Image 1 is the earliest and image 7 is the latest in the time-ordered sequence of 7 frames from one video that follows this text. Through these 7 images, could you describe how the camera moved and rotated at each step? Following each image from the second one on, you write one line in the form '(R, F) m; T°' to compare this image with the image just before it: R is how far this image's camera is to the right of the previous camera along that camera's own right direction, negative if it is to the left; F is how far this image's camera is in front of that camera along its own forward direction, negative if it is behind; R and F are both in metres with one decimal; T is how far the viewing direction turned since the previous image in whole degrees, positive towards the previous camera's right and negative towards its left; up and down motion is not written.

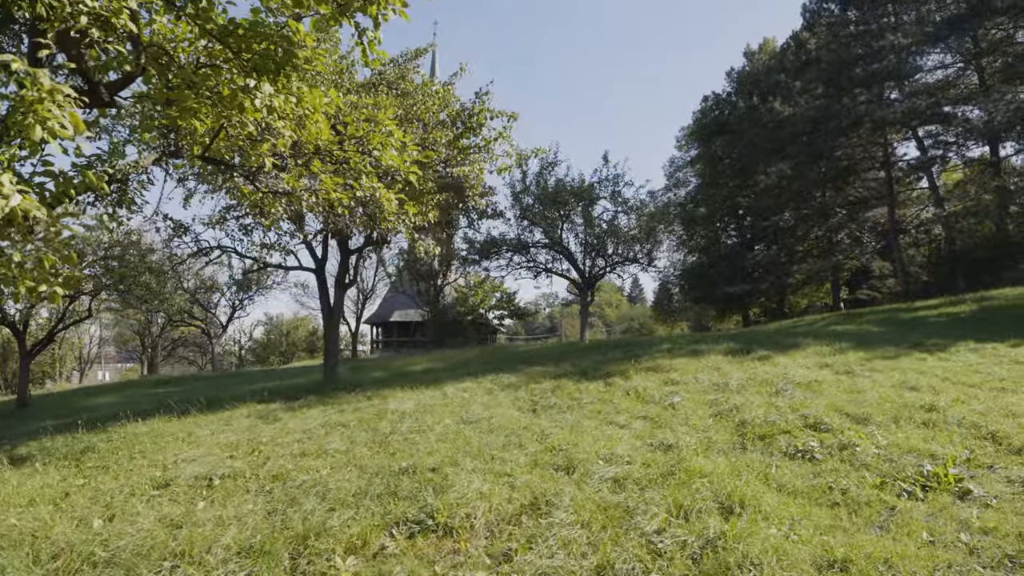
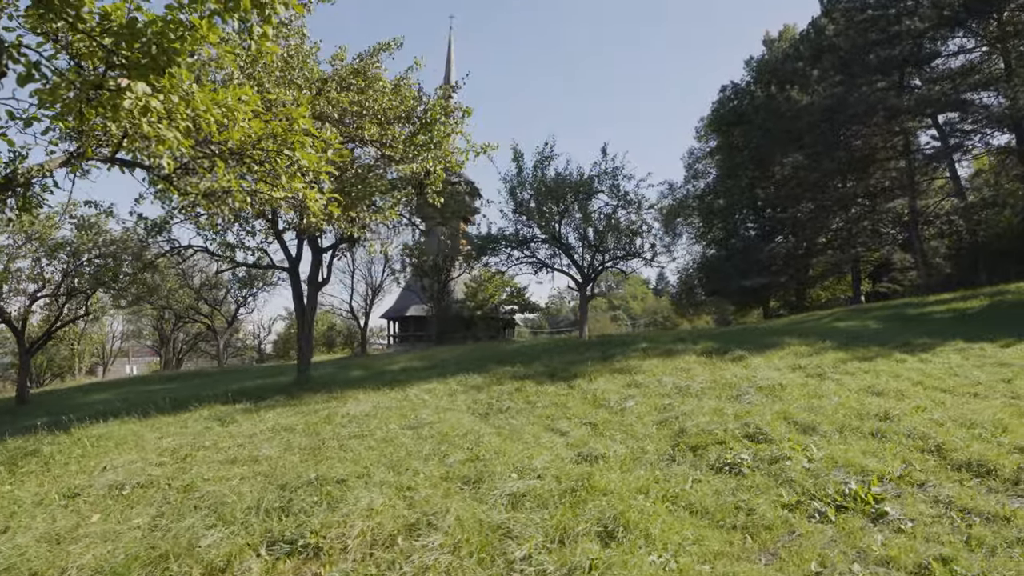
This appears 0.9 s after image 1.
(+1.1, +0.3) m; -2°
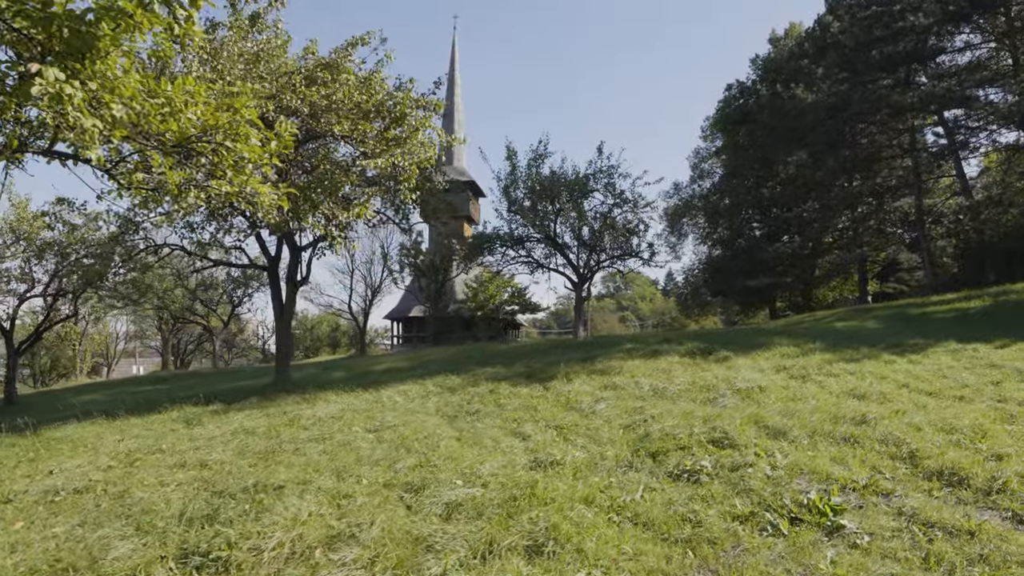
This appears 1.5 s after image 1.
(+0.5, +0.3) m; -1°
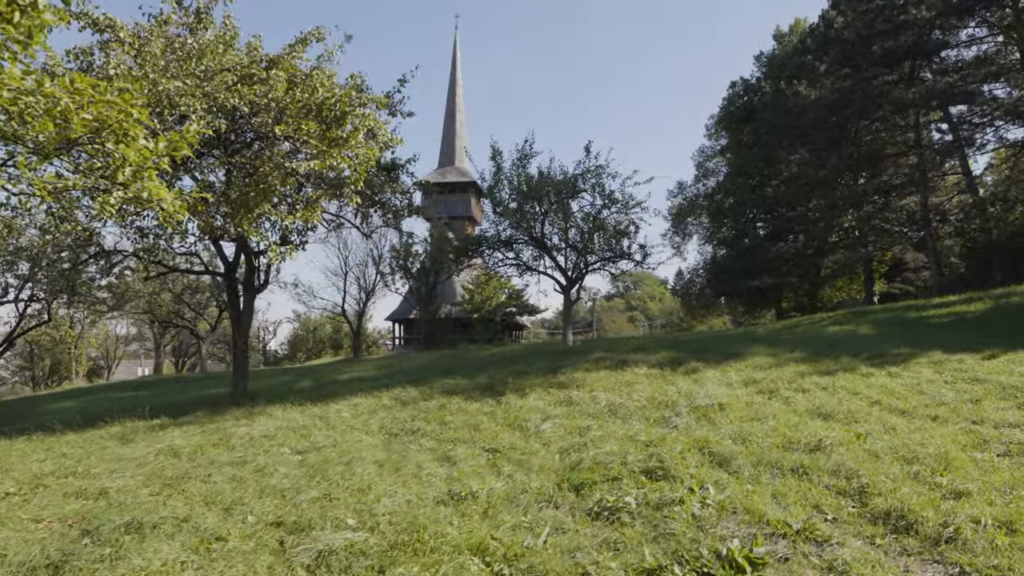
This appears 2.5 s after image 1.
(+0.9, +0.6) m; -1°
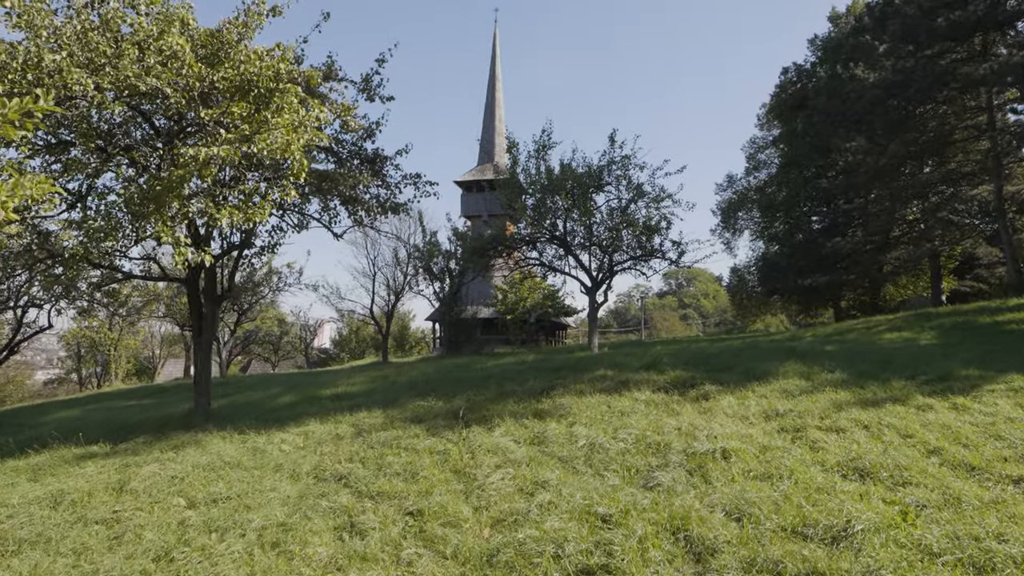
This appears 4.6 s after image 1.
(+1.0, +1.8) m; -4°
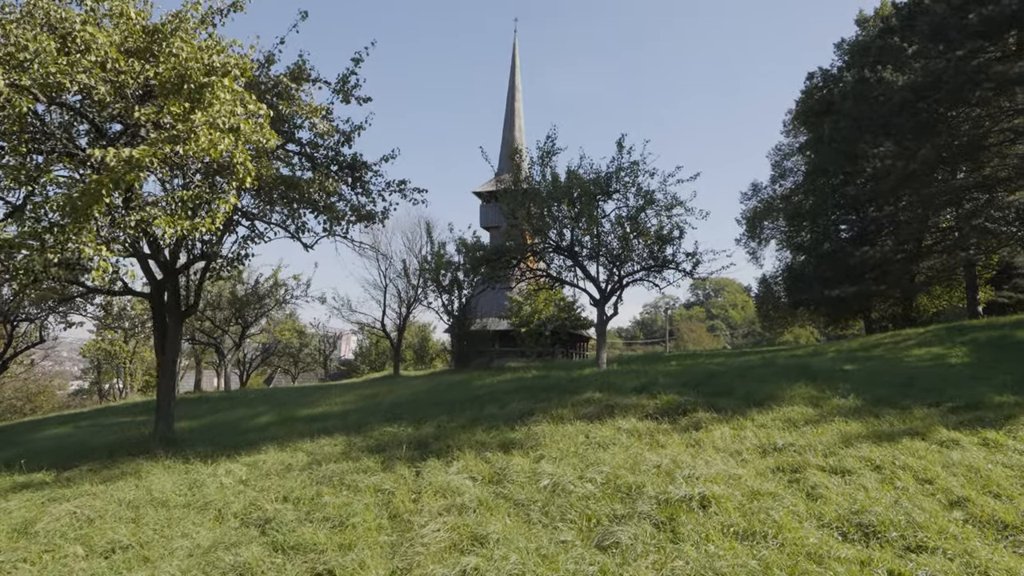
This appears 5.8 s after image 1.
(+0.7, +0.9) m; -2°
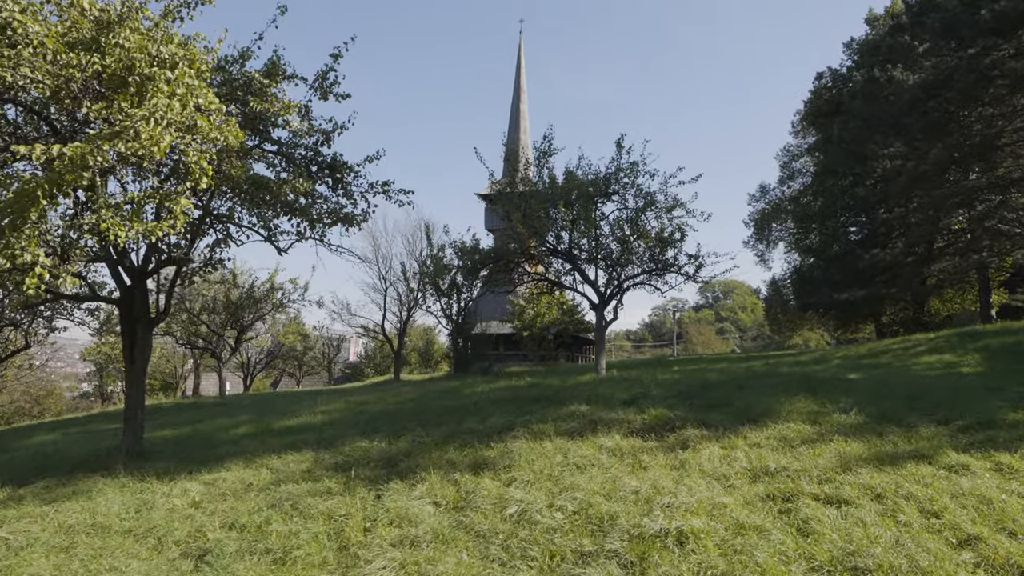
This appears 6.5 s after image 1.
(+0.4, +0.6) m; -1°
